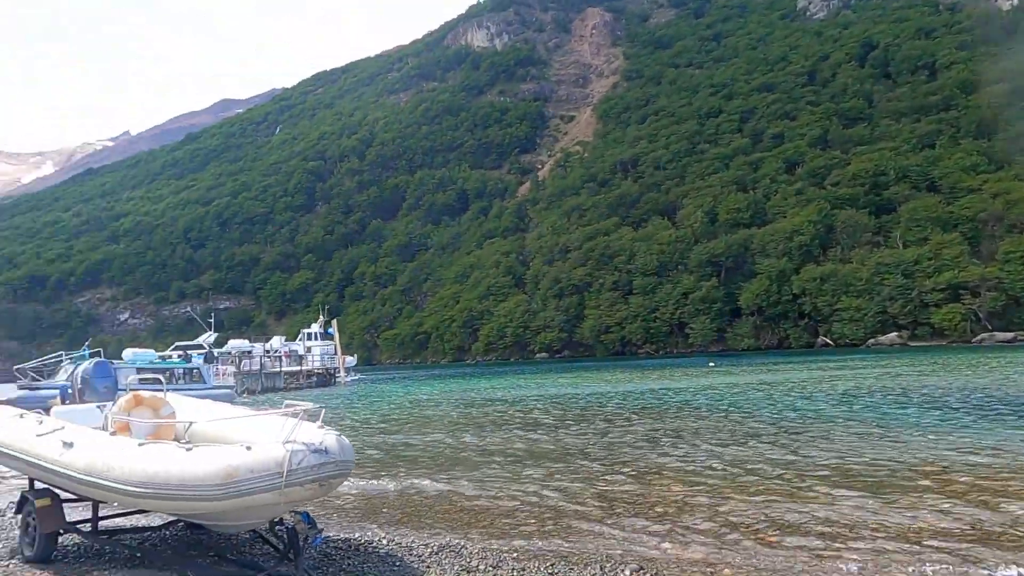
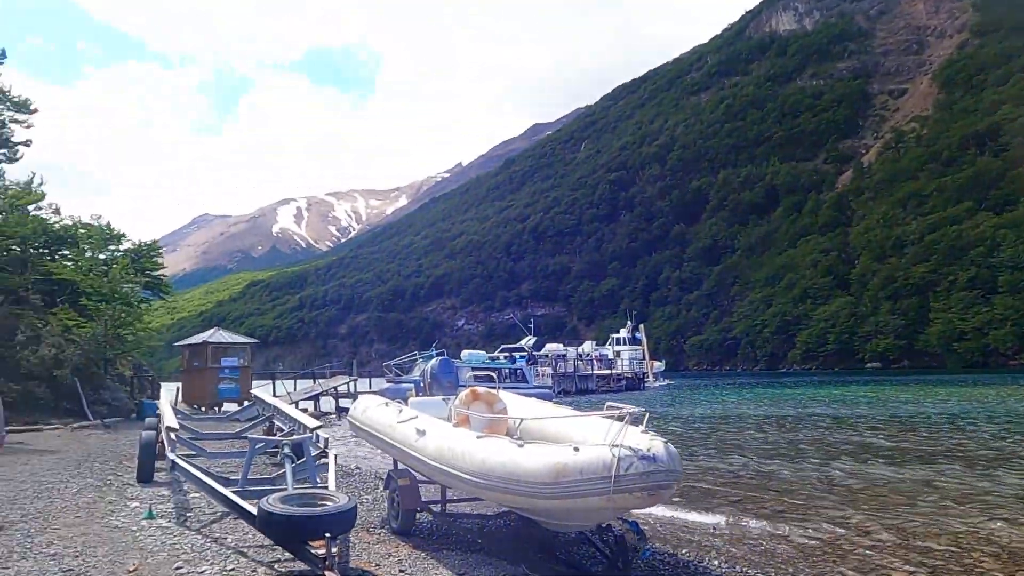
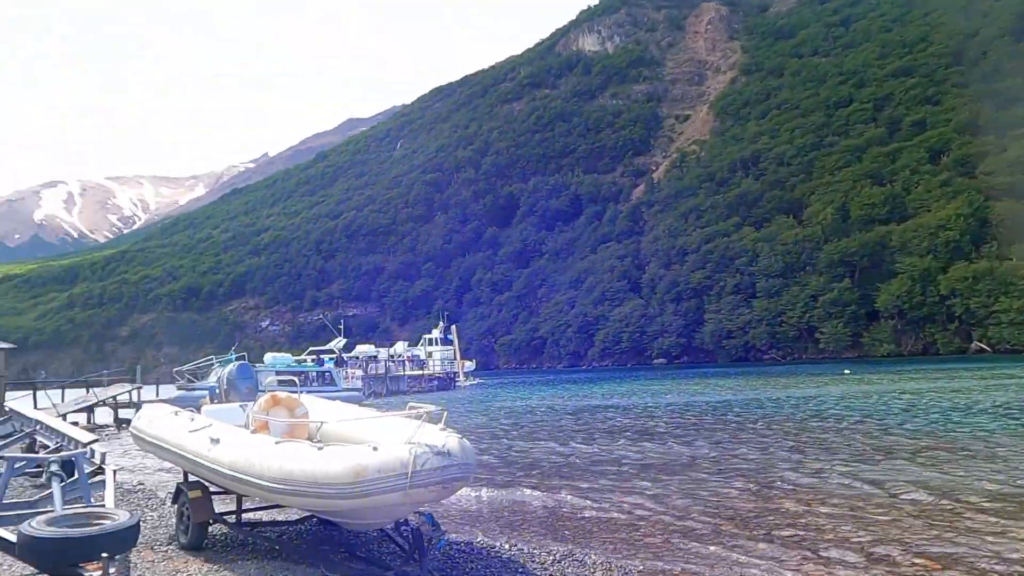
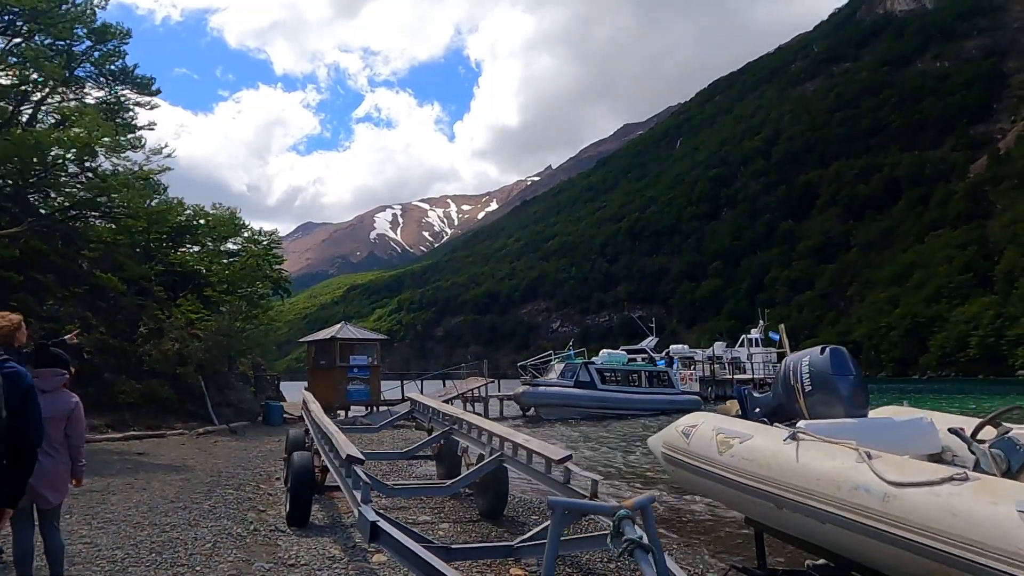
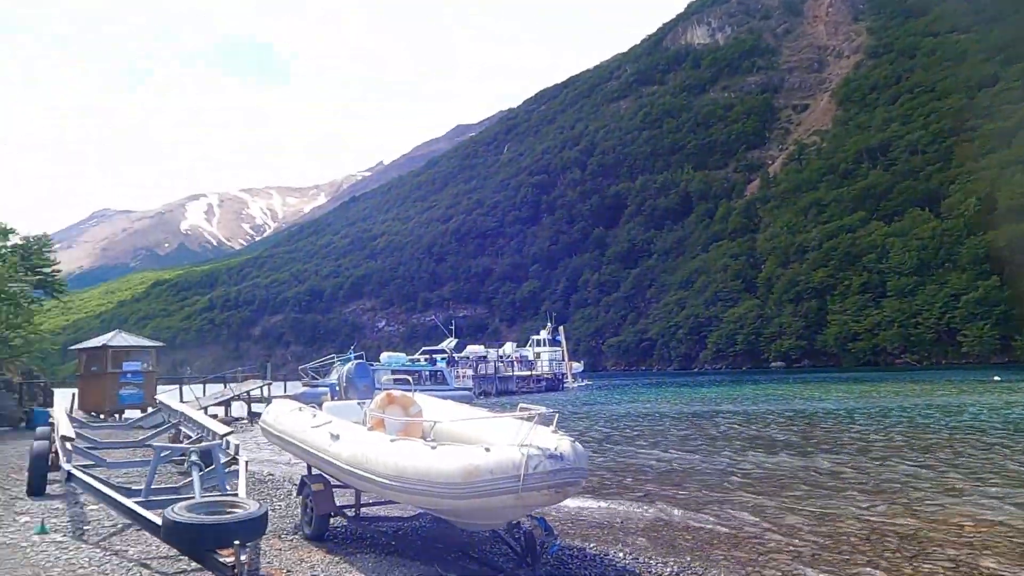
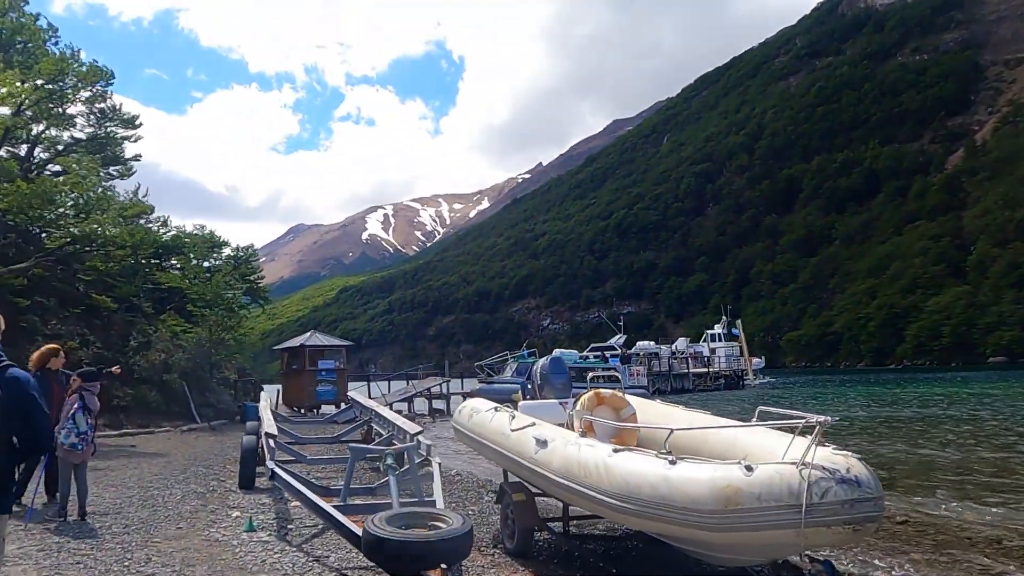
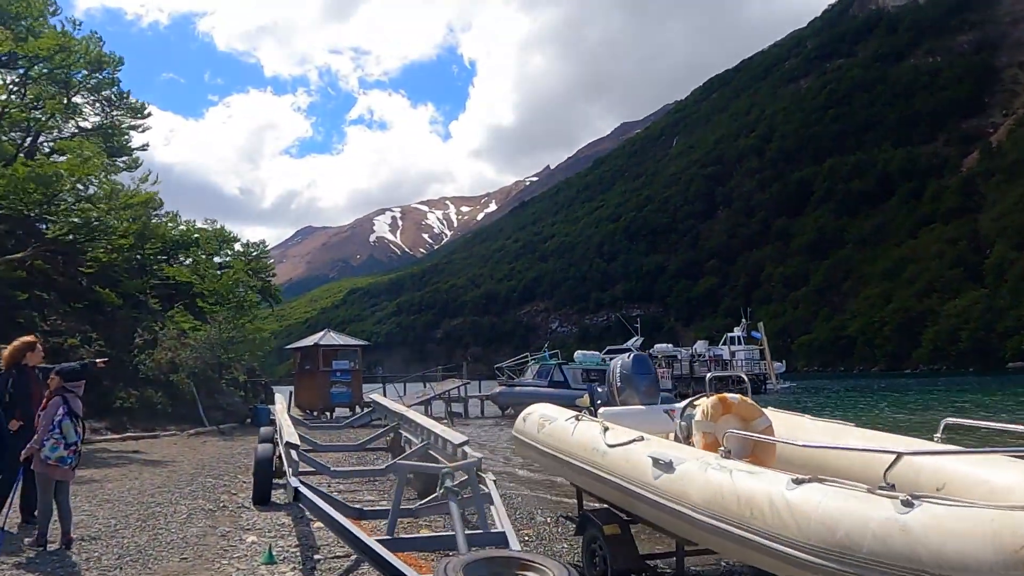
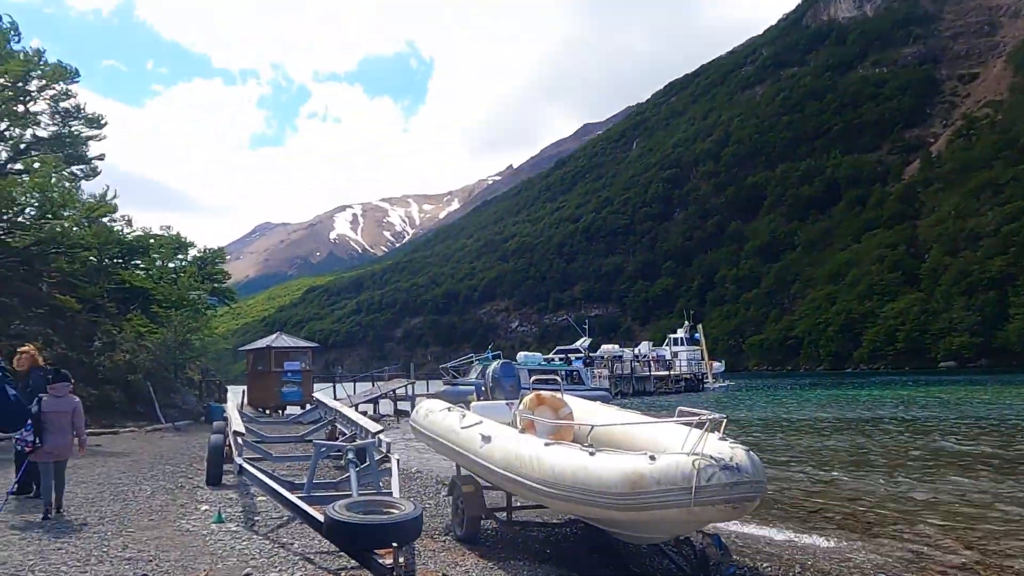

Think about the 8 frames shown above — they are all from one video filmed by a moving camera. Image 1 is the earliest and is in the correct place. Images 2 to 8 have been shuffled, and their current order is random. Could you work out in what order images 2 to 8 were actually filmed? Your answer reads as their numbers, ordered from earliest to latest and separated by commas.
3, 5, 2, 8, 6, 7, 4
